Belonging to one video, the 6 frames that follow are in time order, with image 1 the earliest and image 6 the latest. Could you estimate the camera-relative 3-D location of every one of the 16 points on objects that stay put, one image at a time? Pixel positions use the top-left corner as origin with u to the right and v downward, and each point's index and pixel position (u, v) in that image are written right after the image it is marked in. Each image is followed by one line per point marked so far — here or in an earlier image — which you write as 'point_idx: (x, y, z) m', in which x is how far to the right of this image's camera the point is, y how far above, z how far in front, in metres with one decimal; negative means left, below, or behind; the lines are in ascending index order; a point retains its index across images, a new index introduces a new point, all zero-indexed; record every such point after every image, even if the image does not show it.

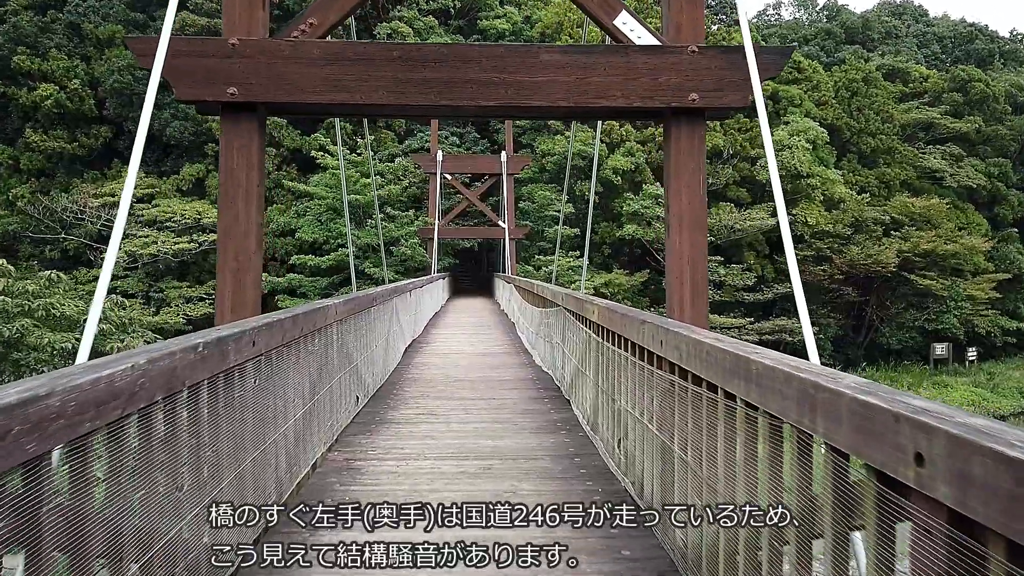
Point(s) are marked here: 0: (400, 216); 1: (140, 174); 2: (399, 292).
0: (-2.7, +1.7, +17.1) m
1: (-9.0, +2.8, +17.4) m
2: (-0.9, 0.0, +5.6) m
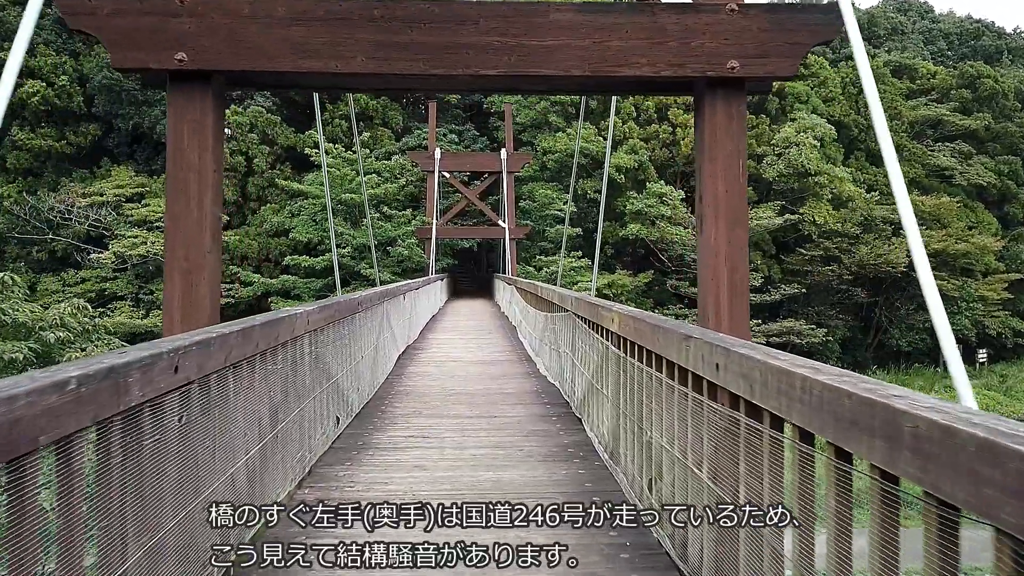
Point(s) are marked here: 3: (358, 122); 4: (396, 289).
0: (-2.7, +1.7, +16.6) m
1: (-9.0, +2.7, +16.9) m
2: (-0.9, 0.0, +5.1) m
3: (-4.0, +4.3, +18.4) m
4: (-0.9, 0.0, +5.6) m
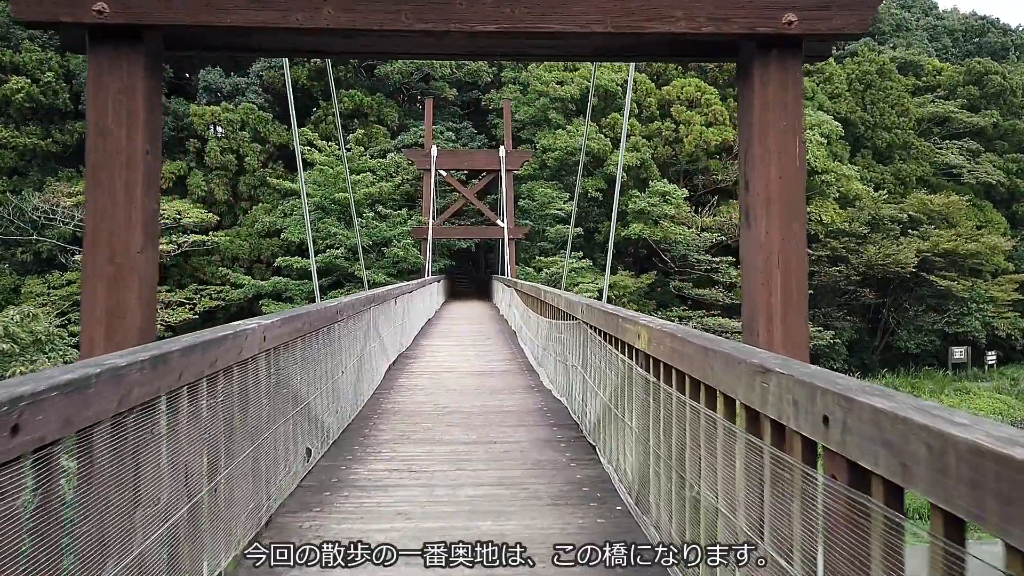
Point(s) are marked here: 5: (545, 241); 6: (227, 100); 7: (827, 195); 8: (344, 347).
0: (-2.7, +1.6, +16.1) m
1: (-9.1, +2.7, +16.4) m
2: (-0.9, -0.1, +4.7) m
3: (-4.0, +4.2, +17.9) m
4: (-0.9, 0.0, +5.1) m
5: (+0.8, +1.1, +17.3) m
6: (-7.3, +4.9, +18.3) m
7: (+7.7, +2.3, +17.5) m
8: (-0.8, -0.3, +3.4) m
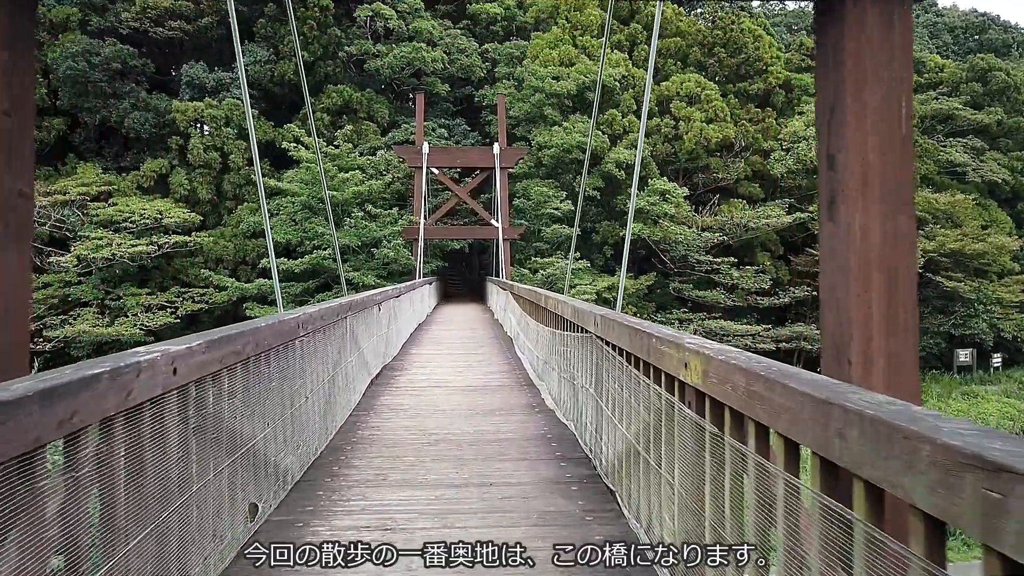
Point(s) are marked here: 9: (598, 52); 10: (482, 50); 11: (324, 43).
0: (-2.8, +1.6, +15.6) m
1: (-9.2, +2.6, +15.8) m
2: (-0.9, -0.1, +4.1) m
3: (-4.1, +4.2, +17.3) m
4: (-0.9, 0.0, +4.5) m
5: (+0.7, +1.1, +16.7) m
6: (-7.5, +4.8, +17.7) m
7: (+7.6, +2.2, +17.1) m
8: (-0.8, -0.3, +2.8) m
9: (+2.1, +5.9, +17.9) m
10: (-0.8, +6.5, +19.4) m
11: (-4.7, +6.1, +17.8) m
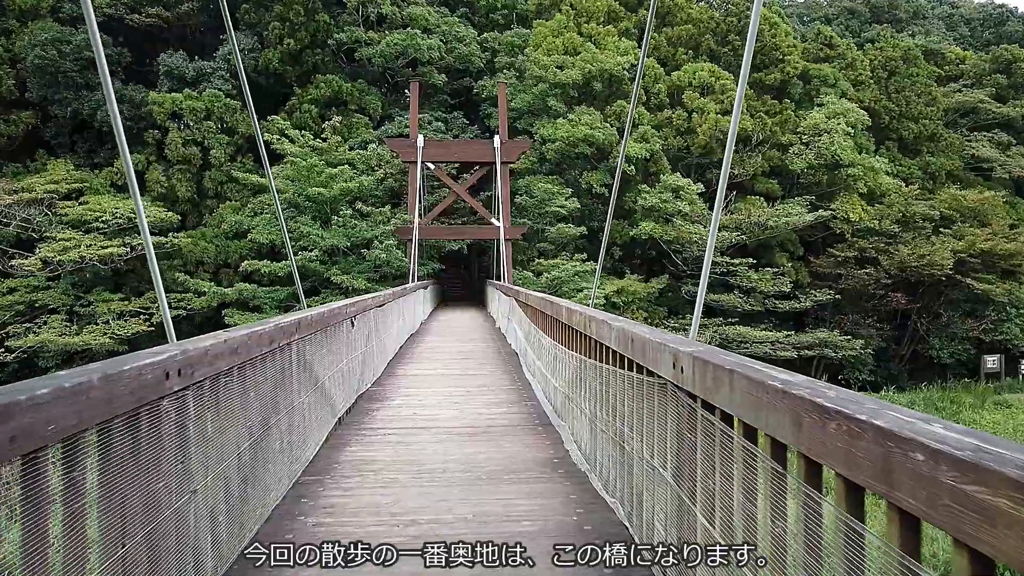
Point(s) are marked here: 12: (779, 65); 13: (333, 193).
0: (-2.8, +1.5, +14.5) m
1: (-9.2, +2.5, +14.7) m
2: (-0.8, -0.2, +3.0) m
3: (-4.1, +4.1, +16.3) m
4: (-0.9, -0.1, +3.4) m
5: (+0.7, +1.0, +15.6) m
6: (-7.5, +4.7, +16.6) m
7: (+7.6, +2.2, +16.0) m
8: (-0.7, -0.4, +1.7) m
9: (+2.2, +5.8, +16.8) m
10: (-0.8, +6.4, +18.3) m
11: (-4.7, +6.0, +16.7) m
12: (+6.5, +5.5, +17.5) m
13: (-3.5, +1.8, +13.9) m
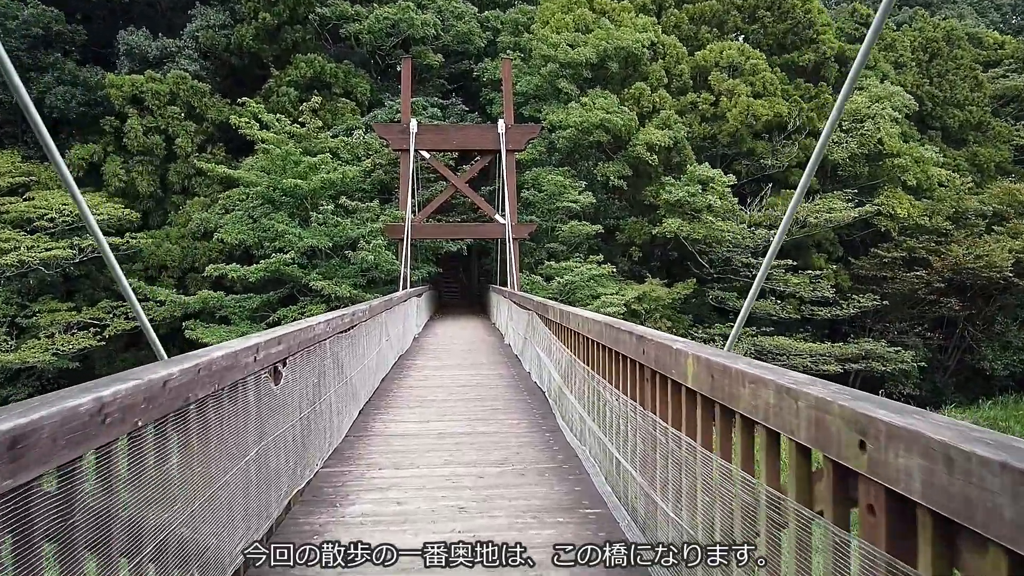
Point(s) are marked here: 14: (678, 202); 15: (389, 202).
0: (-2.7, +1.4, +12.7) m
1: (-9.0, +2.4, +12.9) m
2: (-0.7, -0.2, +1.2) m
3: (-4.0, +3.9, +14.5) m
4: (-0.7, -0.2, +1.7) m
5: (+0.8, +0.9, +13.9) m
6: (-7.4, +4.5, +14.8) m
7: (+7.7, +2.1, +14.2) m
8: (-0.6, -0.4, 0.0) m
9: (+2.3, +5.7, +15.0) m
10: (-0.7, +6.3, +16.6) m
11: (-4.6, +5.9, +15.0) m
12: (+6.6, +5.4, +15.8) m
13: (-3.4, +1.7, +12.1) m
14: (+3.1, +1.6, +13.3) m
15: (-2.4, +1.6, +13.9) m
